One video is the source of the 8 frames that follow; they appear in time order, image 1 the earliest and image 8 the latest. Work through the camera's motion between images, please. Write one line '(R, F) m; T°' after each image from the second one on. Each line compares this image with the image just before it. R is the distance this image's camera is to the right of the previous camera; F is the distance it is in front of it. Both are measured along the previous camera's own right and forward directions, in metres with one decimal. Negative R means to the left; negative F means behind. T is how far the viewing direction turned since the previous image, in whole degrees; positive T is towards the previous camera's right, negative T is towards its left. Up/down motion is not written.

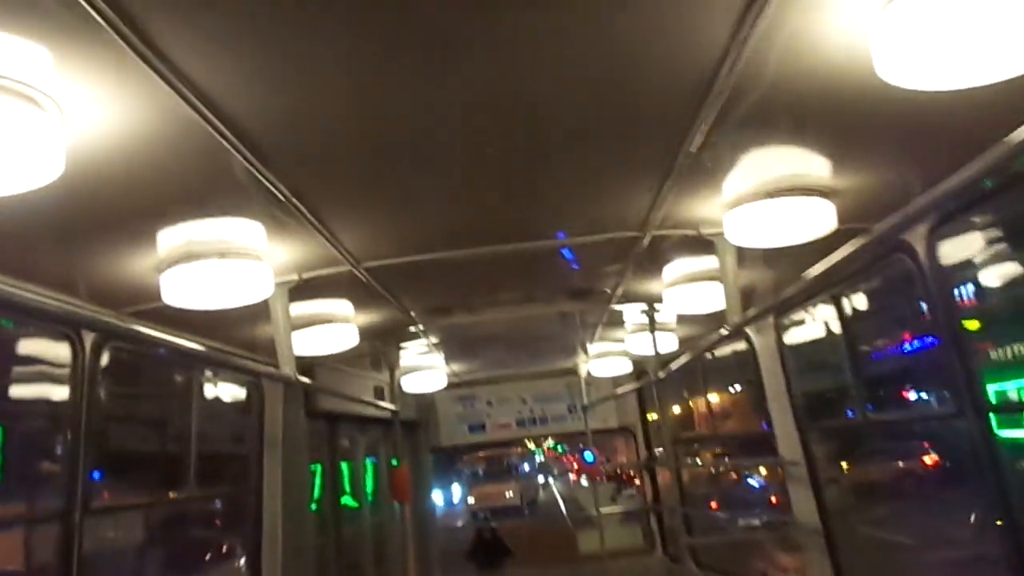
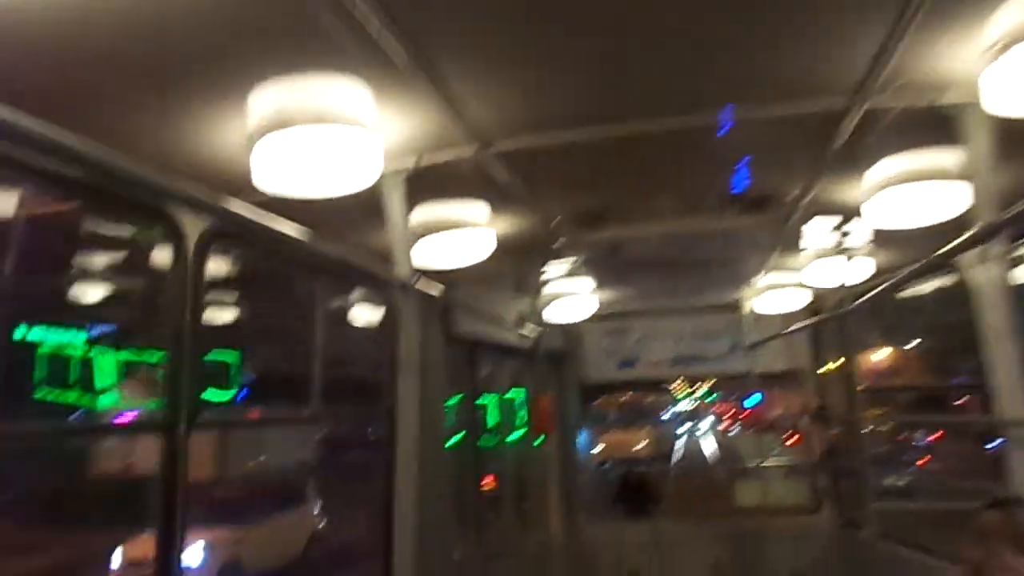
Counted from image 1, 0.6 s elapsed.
(0.0, +0.6) m; -11°
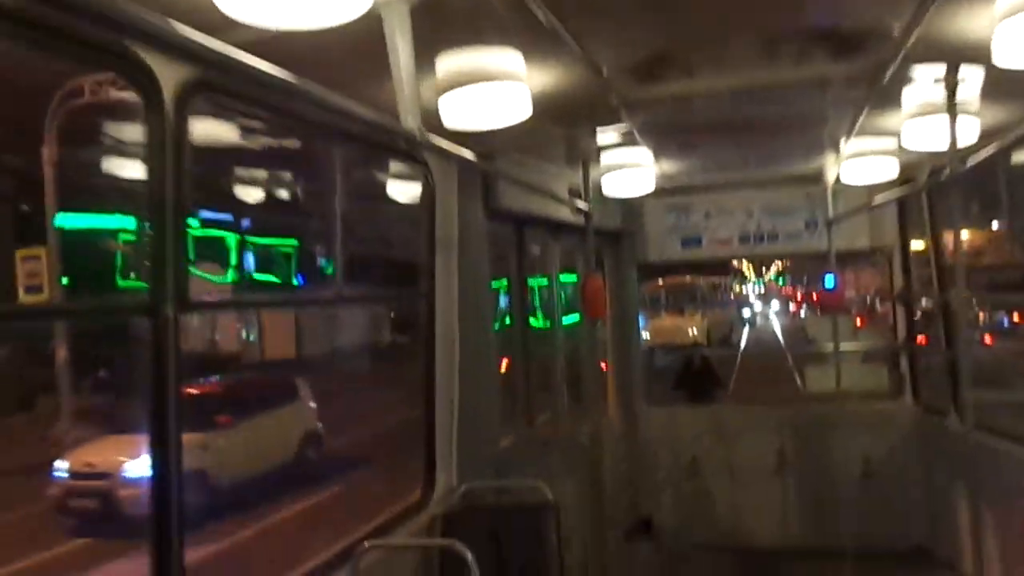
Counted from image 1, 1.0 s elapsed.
(+0.1, +0.4) m; -5°
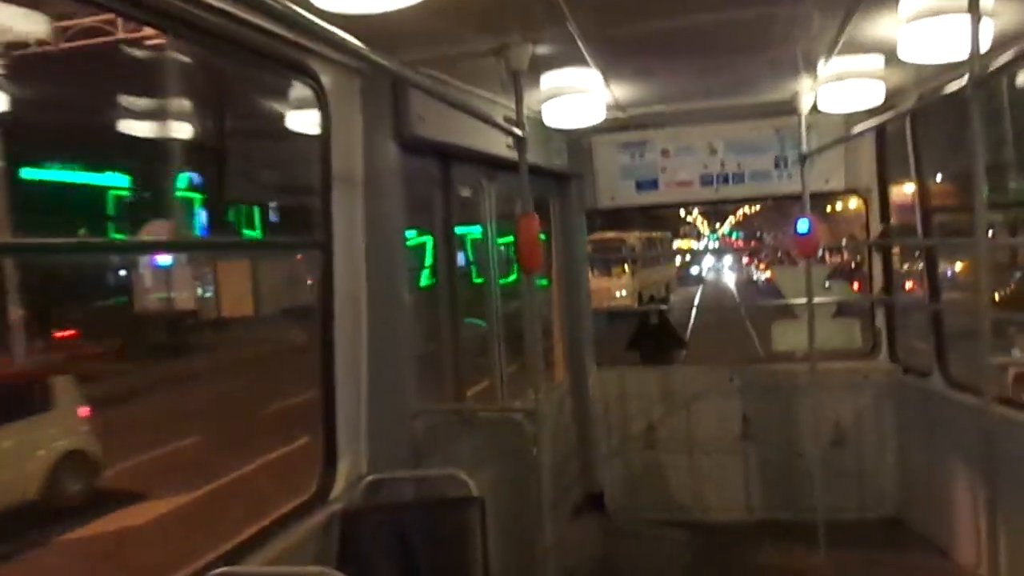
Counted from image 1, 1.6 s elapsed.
(+0.2, +0.8) m; +3°
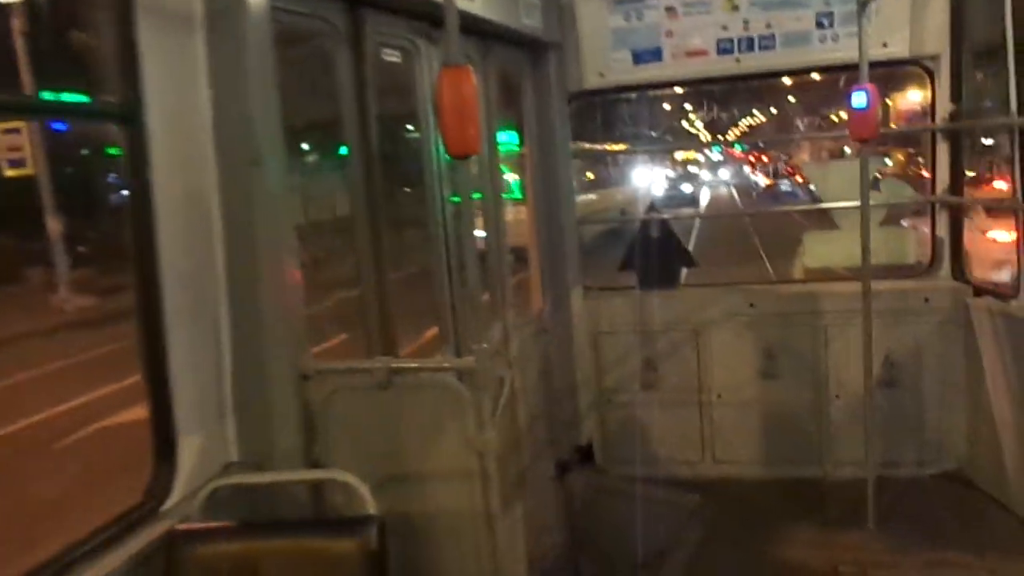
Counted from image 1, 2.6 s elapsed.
(+0.2, +1.2) m; 0°
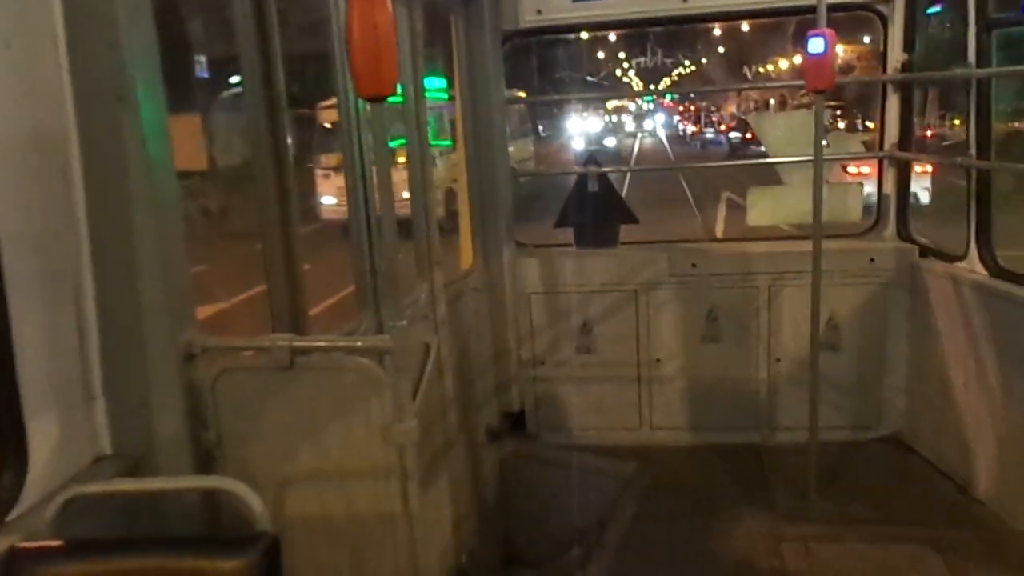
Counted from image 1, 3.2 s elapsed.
(0.0, +0.3) m; +5°
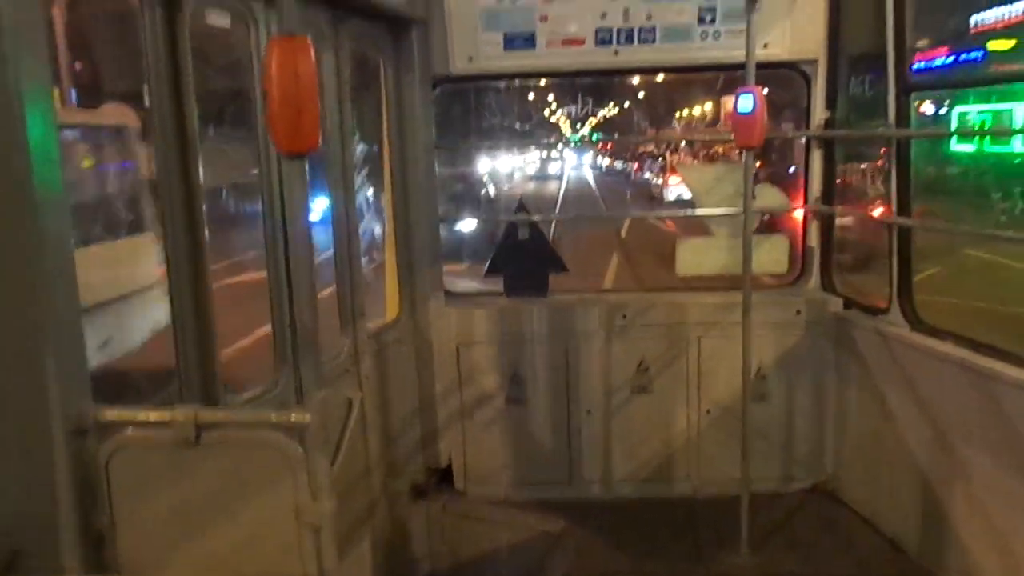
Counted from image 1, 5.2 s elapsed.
(0.0, +0.1) m; +5°
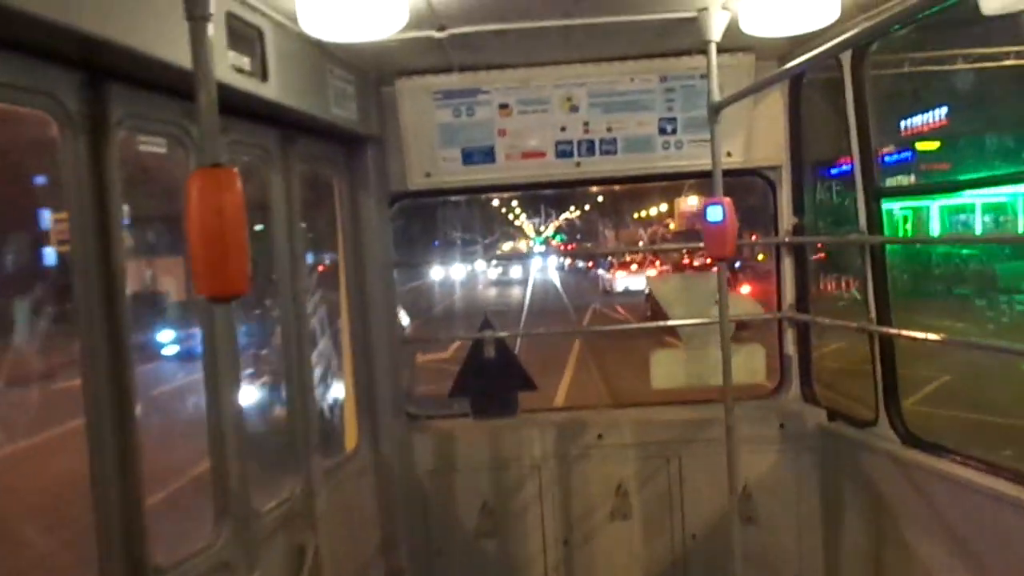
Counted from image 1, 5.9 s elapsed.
(0.0, +0.2) m; +2°
